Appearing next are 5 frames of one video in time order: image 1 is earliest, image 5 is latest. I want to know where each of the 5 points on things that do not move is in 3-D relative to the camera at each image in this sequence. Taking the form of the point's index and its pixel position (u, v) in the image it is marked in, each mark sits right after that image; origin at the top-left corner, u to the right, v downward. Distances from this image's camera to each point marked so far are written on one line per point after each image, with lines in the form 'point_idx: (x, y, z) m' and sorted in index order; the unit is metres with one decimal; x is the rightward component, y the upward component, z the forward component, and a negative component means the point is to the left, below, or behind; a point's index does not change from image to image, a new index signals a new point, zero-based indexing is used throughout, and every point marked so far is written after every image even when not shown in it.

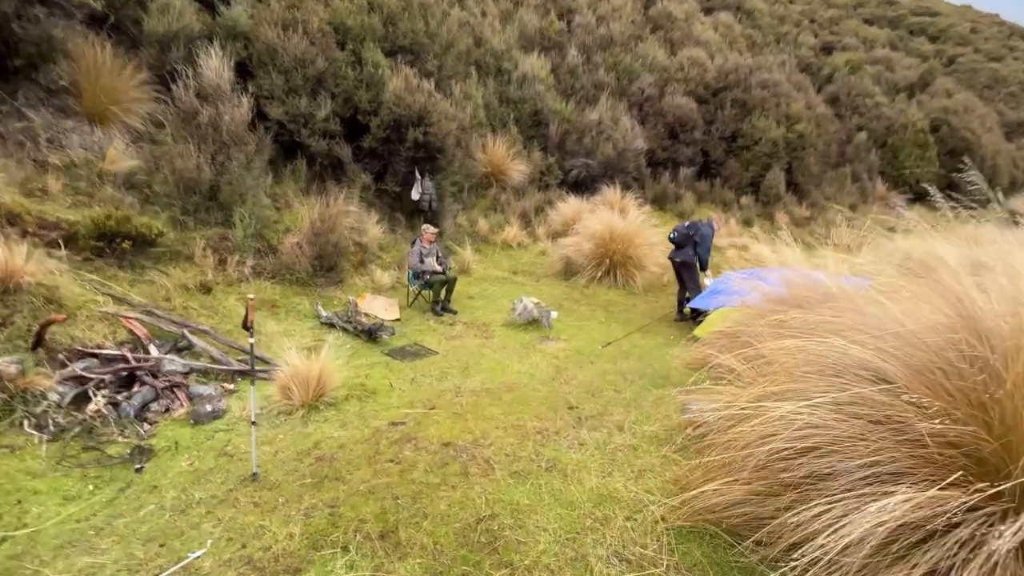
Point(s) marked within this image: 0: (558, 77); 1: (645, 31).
0: (+1.5, +7.1, +15.8) m
1: (+5.2, +10.1, +18.3) m
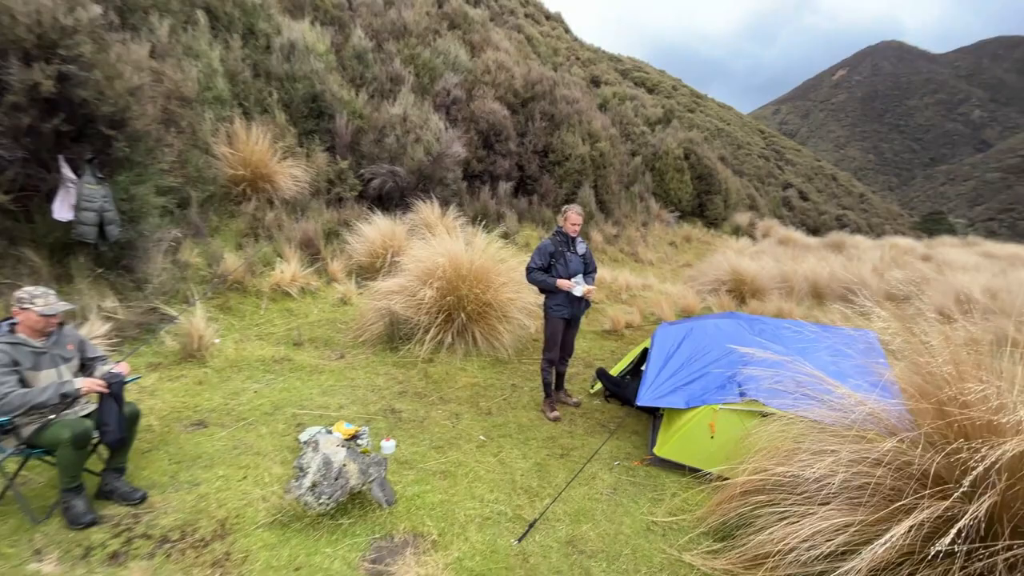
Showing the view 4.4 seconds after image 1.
0: (-4.4, +5.8, +11.9) m
1: (-2.4, +8.9, +15.7) m
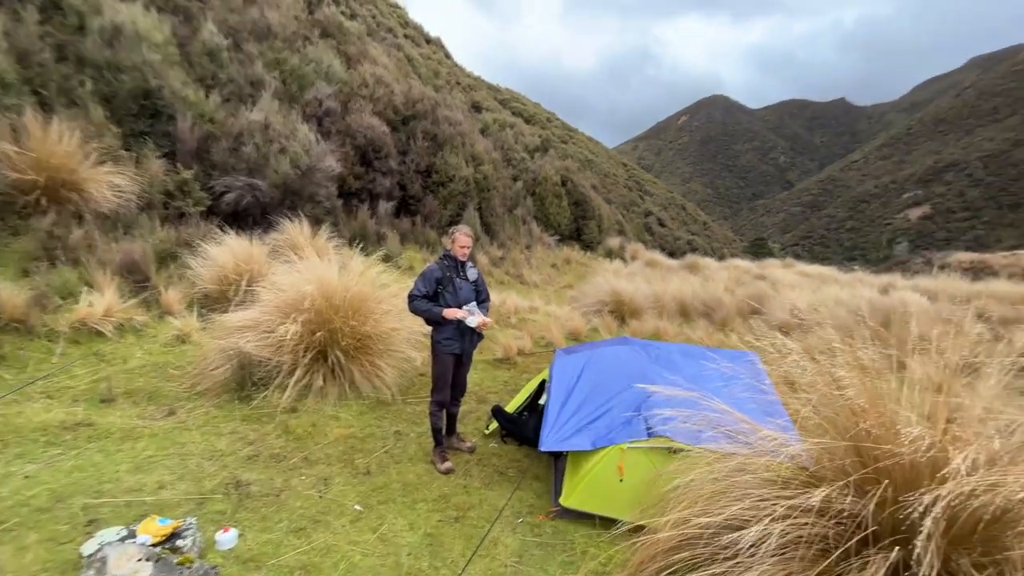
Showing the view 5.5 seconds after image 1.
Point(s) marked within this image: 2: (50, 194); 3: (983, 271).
0: (-7.2, +5.1, +10.2) m
1: (-6.2, +8.0, +14.6) m
2: (-6.0, +1.2, +6.0) m
3: (+20.0, +0.7, +19.8) m
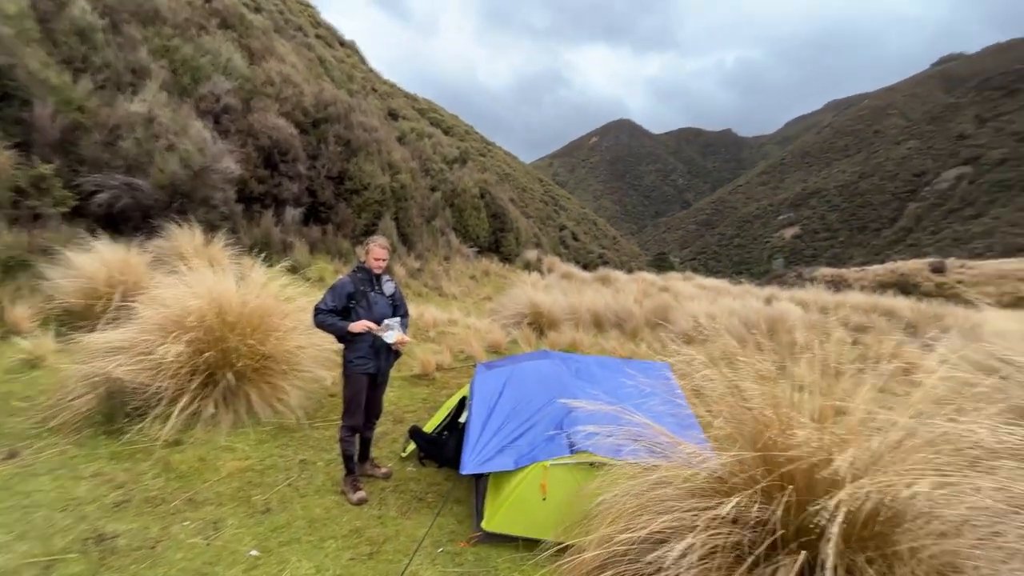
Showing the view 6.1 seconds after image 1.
0: (-8.8, +4.9, +8.8) m
1: (-8.7, +7.7, +13.3) m
2: (-6.9, +1.1, +4.8) m
3: (+16.2, +0.2, +22.9) m
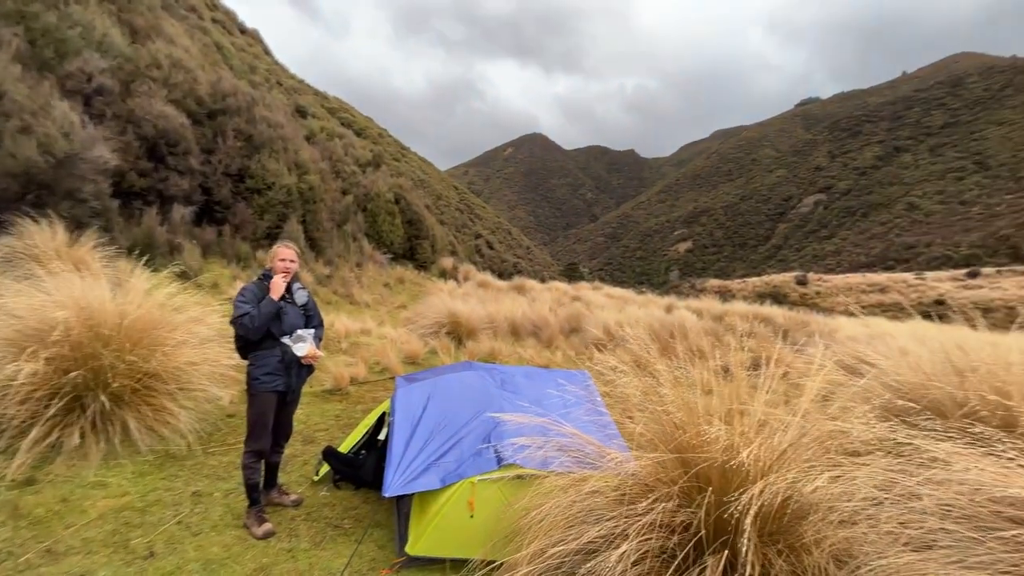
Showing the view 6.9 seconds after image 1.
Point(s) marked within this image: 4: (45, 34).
0: (-10.2, +4.8, +7.1) m
1: (-10.8, +7.5, +11.6) m
2: (-7.6, +1.0, +3.5) m
3: (+11.9, -0.4, +25.4) m
4: (-9.5, +5.1, +9.5) m
